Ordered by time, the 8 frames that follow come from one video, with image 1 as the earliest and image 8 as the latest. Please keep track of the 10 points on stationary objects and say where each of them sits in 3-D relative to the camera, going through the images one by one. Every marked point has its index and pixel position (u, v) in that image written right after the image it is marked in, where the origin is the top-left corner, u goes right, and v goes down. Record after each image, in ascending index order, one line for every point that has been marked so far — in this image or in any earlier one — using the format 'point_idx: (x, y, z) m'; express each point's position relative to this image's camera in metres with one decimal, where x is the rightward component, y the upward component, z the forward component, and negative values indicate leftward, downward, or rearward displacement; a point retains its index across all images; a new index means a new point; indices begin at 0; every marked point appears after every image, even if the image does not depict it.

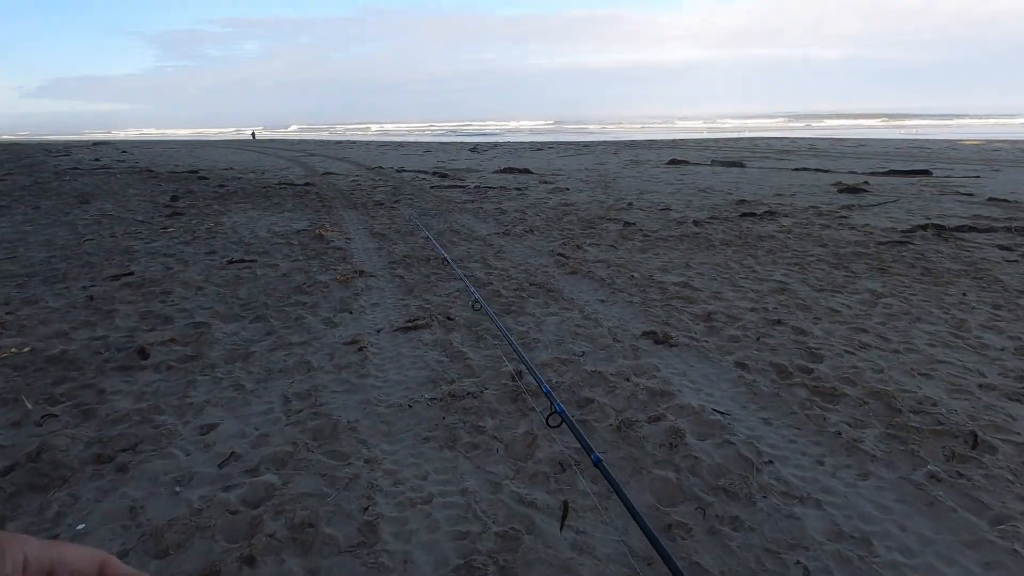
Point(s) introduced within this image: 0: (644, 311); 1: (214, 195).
0: (+1.0, -0.2, +4.7) m
1: (-5.7, +1.8, +12.4) m
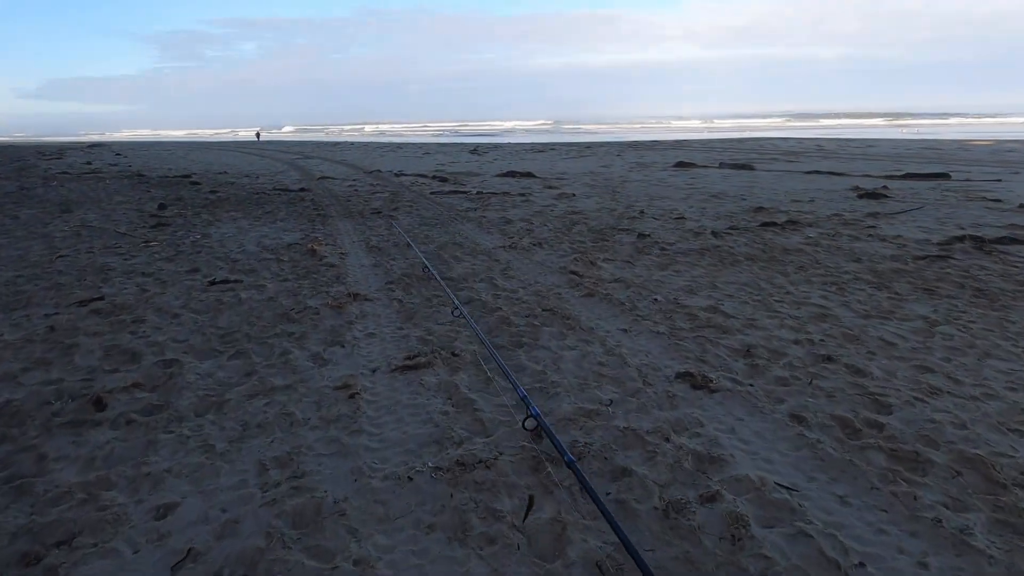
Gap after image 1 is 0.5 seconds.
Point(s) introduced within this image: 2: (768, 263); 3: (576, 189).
0: (+1.1, -0.4, +4.2) m
1: (-5.6, +1.6, +11.8) m
2: (+2.6, +0.2, +6.5) m
3: (+1.3, +2.0, +13.3) m
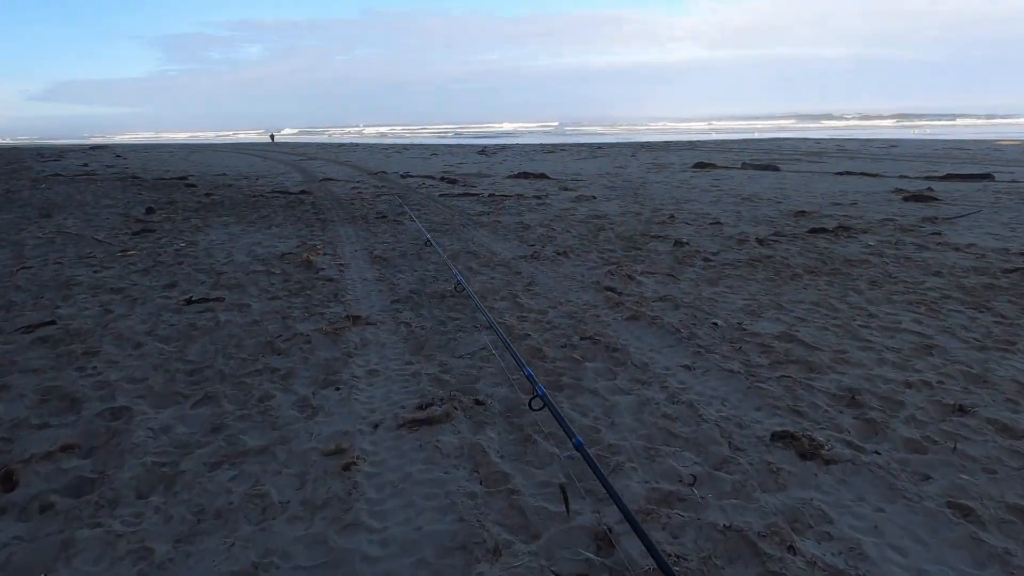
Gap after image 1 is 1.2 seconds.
0: (+1.3, -0.5, +3.3) m
1: (-5.4, +1.4, +11.0) m
2: (+2.8, +0.1, +5.6) m
3: (+1.6, +1.8, +12.4) m
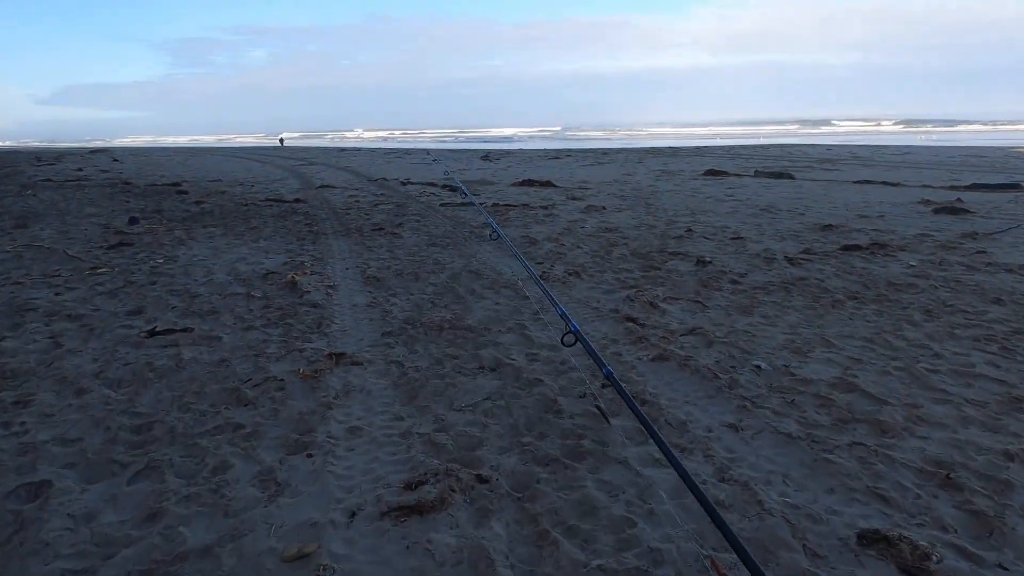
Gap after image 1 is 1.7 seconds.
0: (+1.3, -0.7, +2.7) m
1: (-5.3, +1.2, +10.4) m
2: (+2.8, -0.1, +5.0) m
3: (+1.7, +1.6, +11.8) m
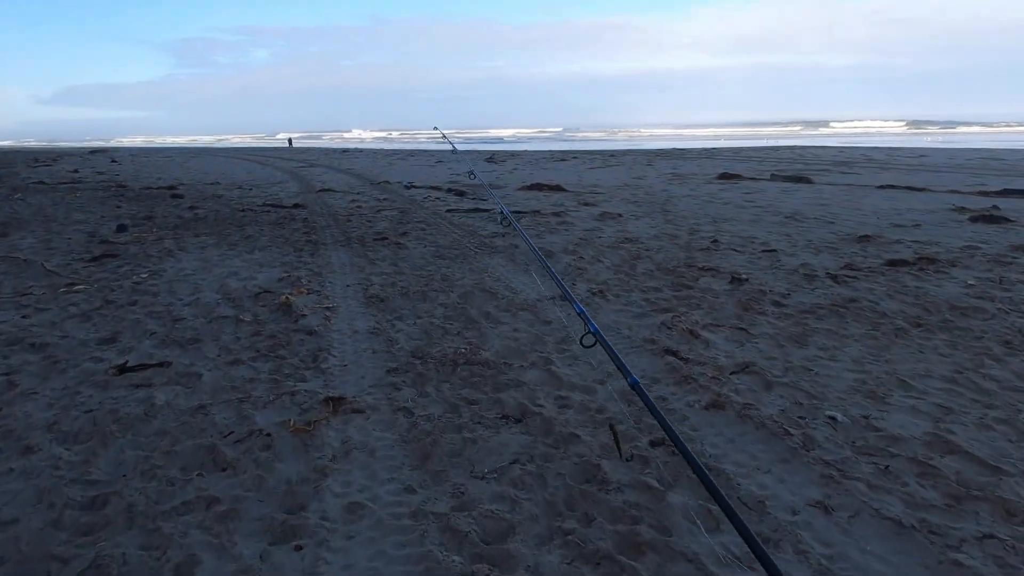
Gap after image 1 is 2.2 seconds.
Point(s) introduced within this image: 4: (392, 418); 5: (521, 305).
0: (+1.4, -0.9, +2.1) m
1: (-5.1, +1.0, +9.9) m
2: (+3.0, -0.3, +4.4) m
3: (+1.8, +1.4, +11.2) m
4: (-0.6, -0.6, +3.2) m
5: (+0.1, -0.1, +5.2) m
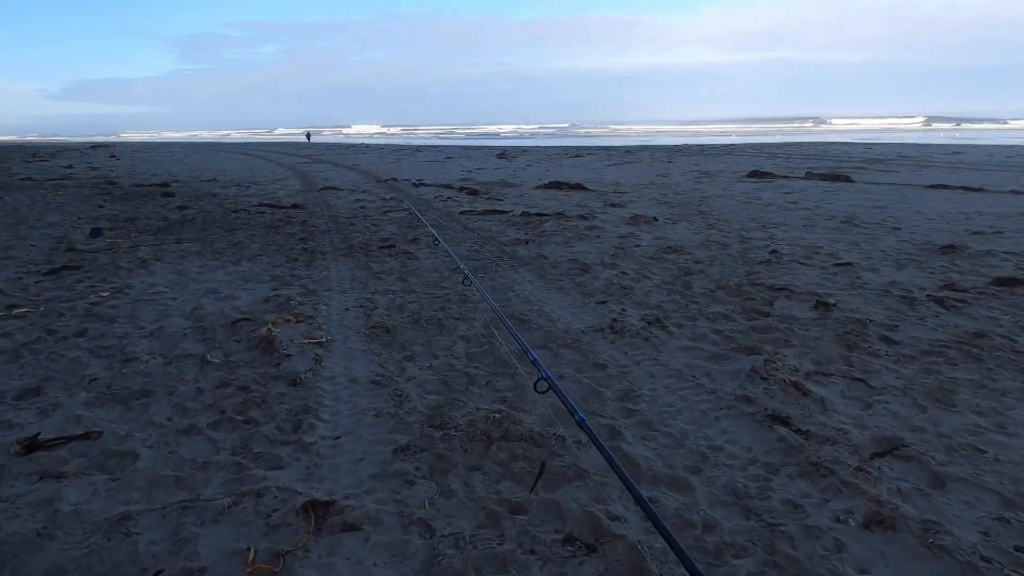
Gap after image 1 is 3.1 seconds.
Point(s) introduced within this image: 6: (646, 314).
0: (+1.7, -1.1, +1.0) m
1: (-4.8, +0.9, +8.9) m
2: (+3.2, -0.5, +3.3) m
3: (+2.2, +1.2, +10.1) m
4: (-0.4, -0.8, +2.2) m
5: (+0.3, -0.3, +4.2) m
6: (+1.0, -0.2, +4.7) m
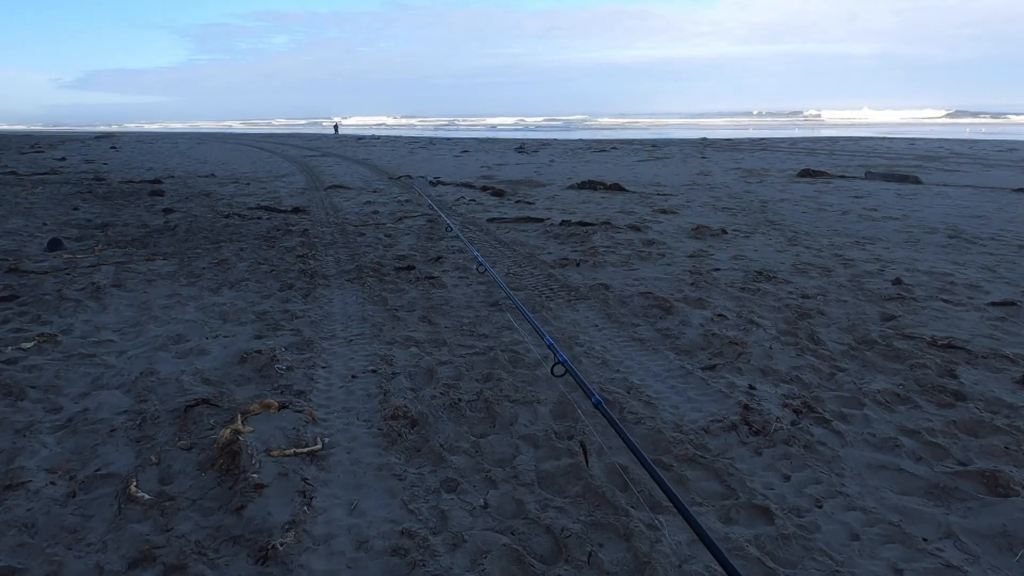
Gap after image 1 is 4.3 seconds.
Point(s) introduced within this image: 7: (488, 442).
0: (+2.0, -1.5, -0.4) m
1: (-4.4, +0.6, +7.5) m
2: (+3.6, -0.9, +1.8) m
3: (+2.6, +0.9, +8.6) m
4: (0.0, -1.2, +0.8) m
5: (+0.7, -0.7, +2.7) m
6: (+1.4, -0.5, +3.2) m
7: (-0.1, -0.6, +2.8) m
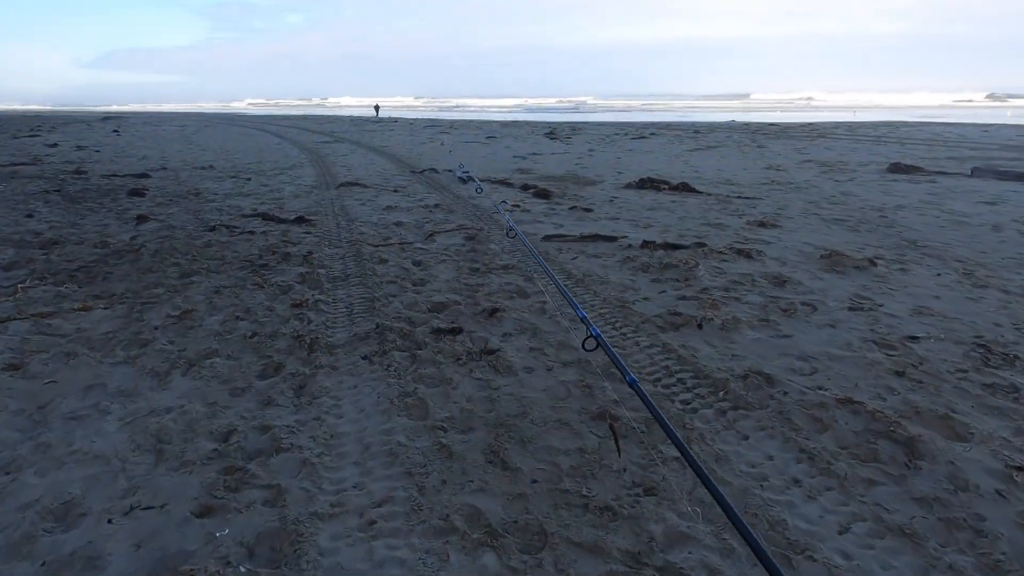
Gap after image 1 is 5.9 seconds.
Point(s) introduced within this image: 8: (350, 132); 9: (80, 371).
0: (+2.4, -2.2, -2.3) m
1: (-3.8, +0.2, +5.7) m
2: (+4.1, -1.5, -0.1) m
3: (+3.3, +0.5, +6.7) m
4: (+0.4, -1.8, -1.1) m
5: (+1.2, -1.2, +0.8) m
6: (+1.9, -1.1, +1.3) m
7: (+0.4, -1.2, +0.9) m
8: (-4.8, +4.6, +18.9) m
9: (-2.3, -0.4, +3.5) m
